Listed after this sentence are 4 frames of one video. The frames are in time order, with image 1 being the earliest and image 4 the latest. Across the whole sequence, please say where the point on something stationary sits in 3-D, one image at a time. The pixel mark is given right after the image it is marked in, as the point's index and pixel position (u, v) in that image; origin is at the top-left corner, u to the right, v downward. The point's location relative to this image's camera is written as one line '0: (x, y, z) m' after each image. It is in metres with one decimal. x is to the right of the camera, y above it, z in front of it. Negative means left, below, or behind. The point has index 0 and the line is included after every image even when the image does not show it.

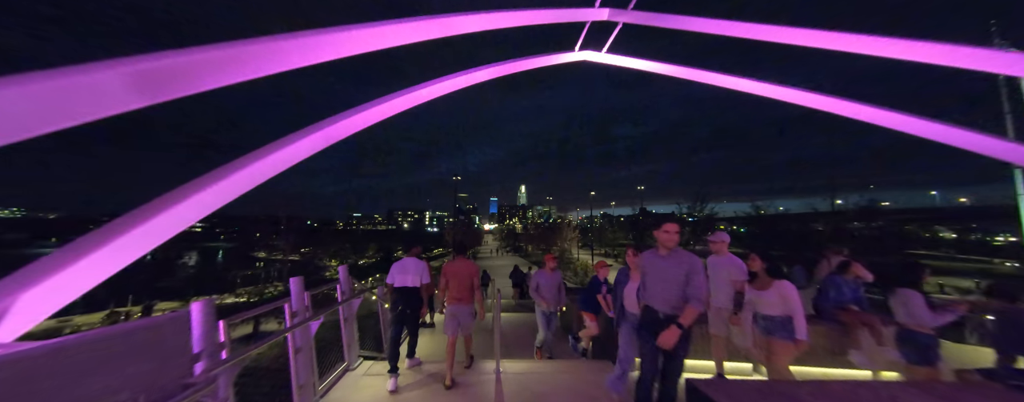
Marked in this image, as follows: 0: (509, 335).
0: (+0.1, -4.1, +7.8) m
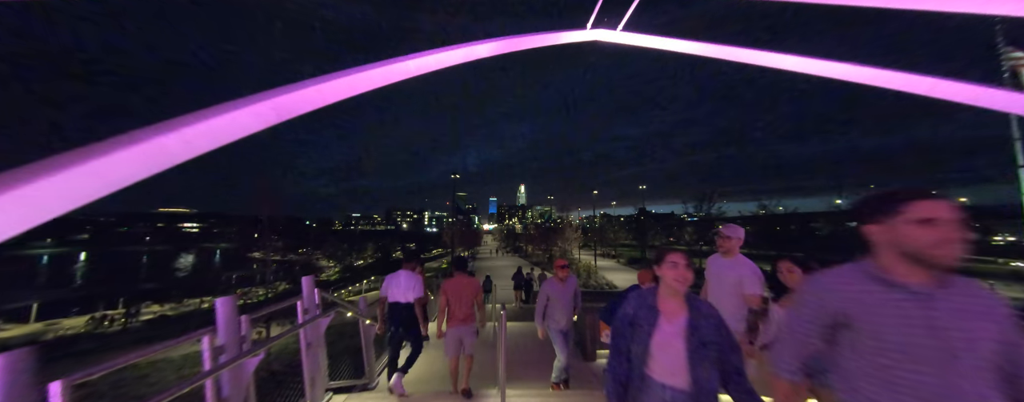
0: (+0.2, -4.0, +6.9) m
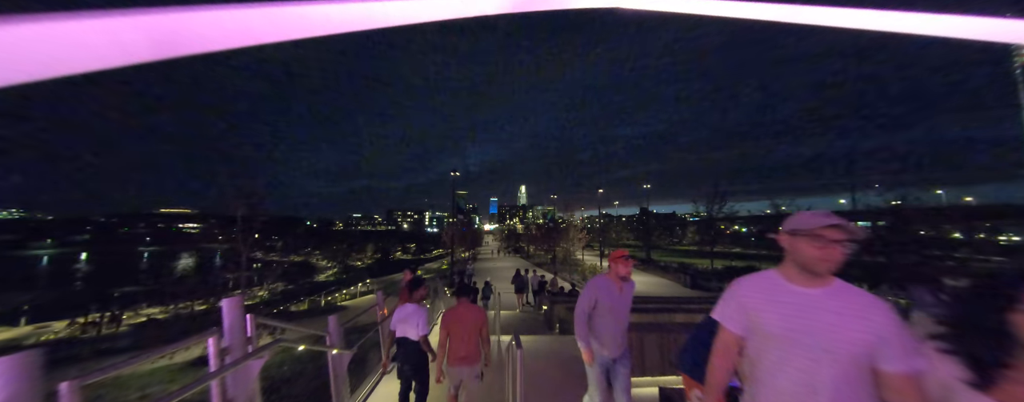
0: (+0.4, -3.8, +5.9) m
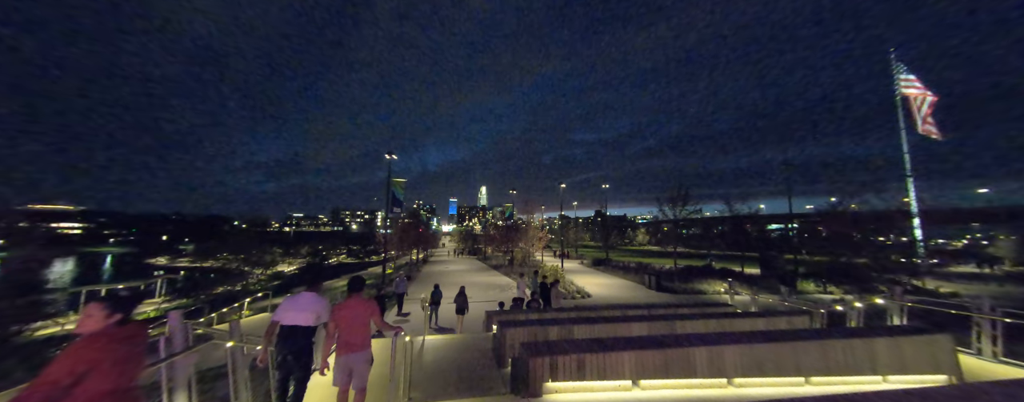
0: (-0.8, -3.2, +2.5) m
